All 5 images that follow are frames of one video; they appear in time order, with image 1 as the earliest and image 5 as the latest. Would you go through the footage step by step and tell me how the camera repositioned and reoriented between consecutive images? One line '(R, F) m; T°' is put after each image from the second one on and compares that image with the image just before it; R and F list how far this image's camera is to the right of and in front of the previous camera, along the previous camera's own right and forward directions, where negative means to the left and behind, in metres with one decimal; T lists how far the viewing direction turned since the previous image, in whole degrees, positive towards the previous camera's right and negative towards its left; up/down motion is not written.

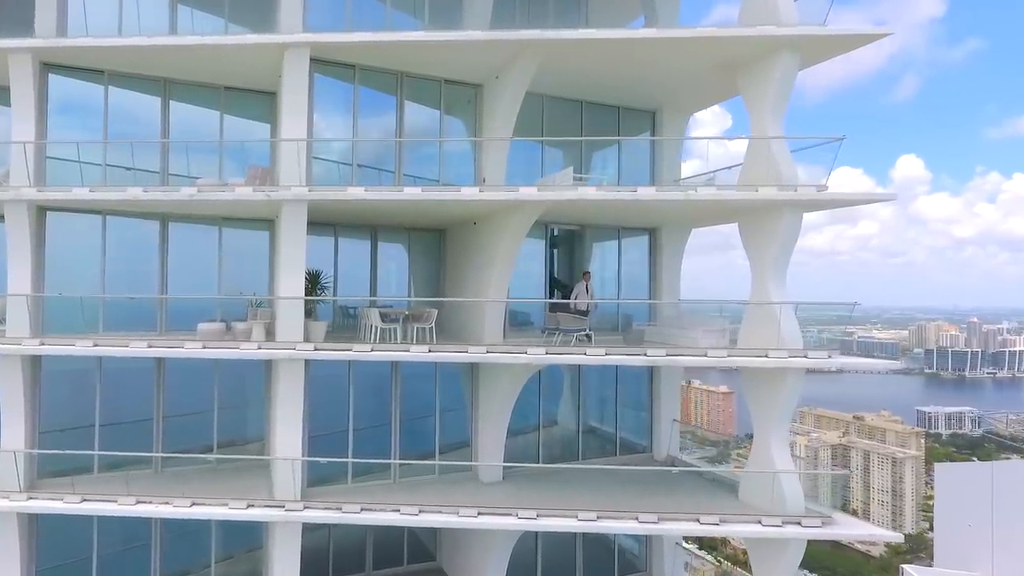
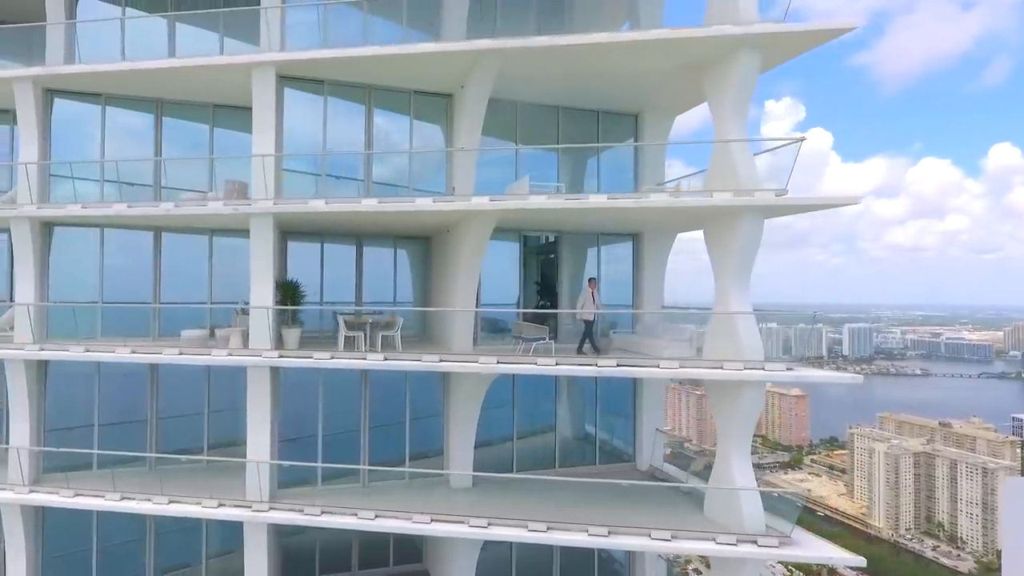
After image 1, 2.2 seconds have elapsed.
(+2.5, +0.1) m; -5°
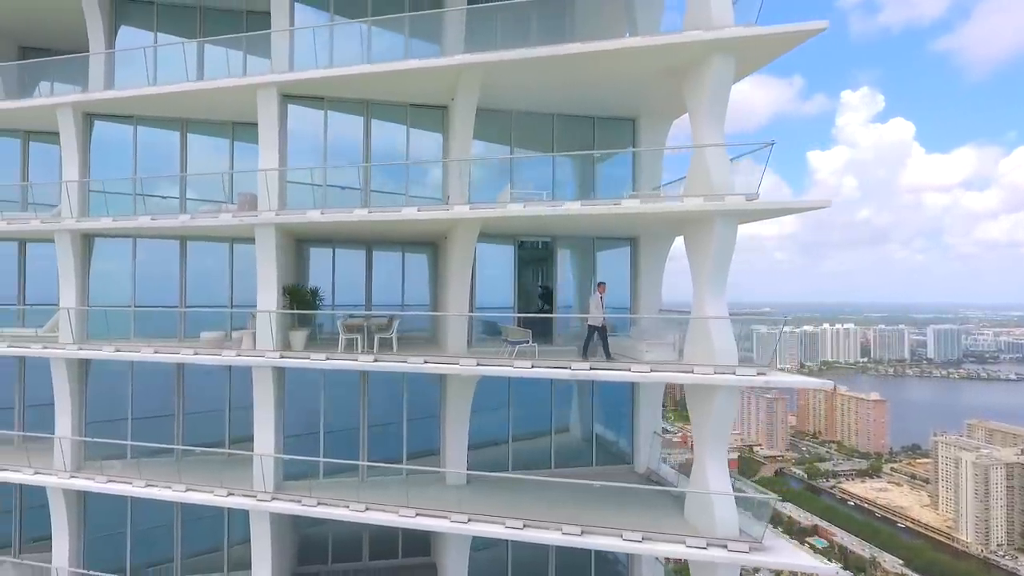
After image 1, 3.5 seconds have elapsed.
(+1.9, -0.4) m; -5°
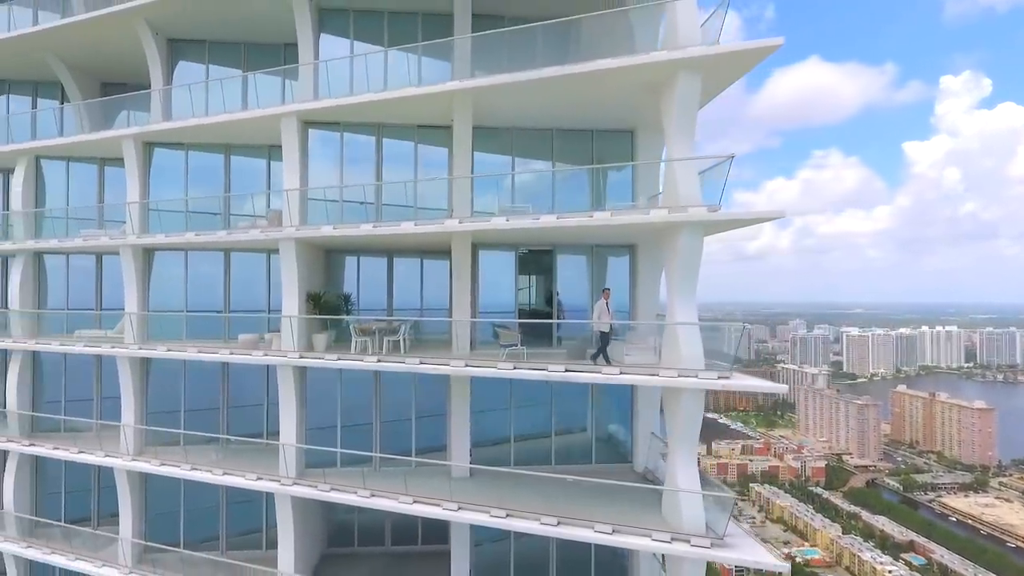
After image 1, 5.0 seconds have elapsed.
(+2.2, -1.1) m; -6°
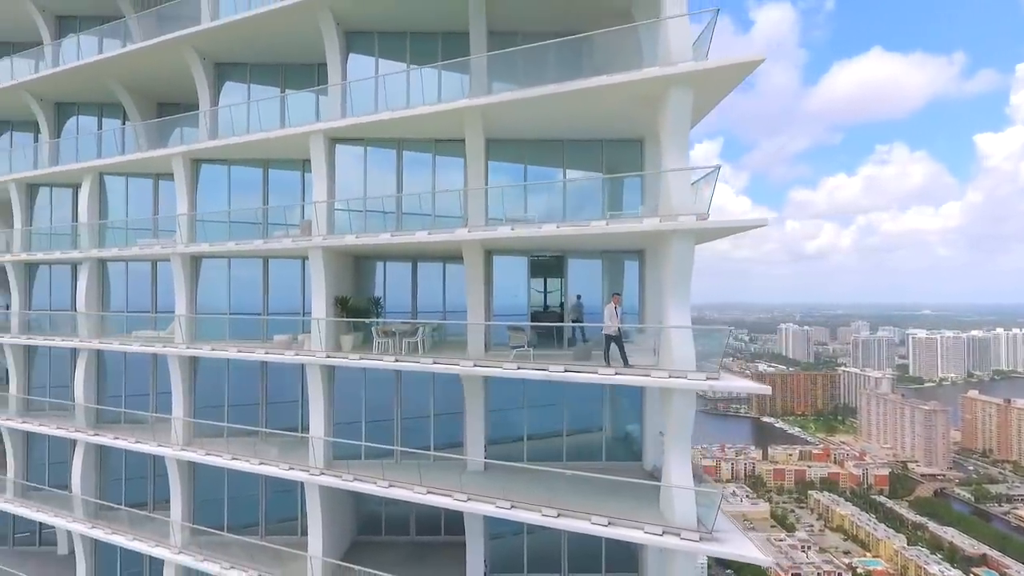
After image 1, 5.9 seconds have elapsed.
(+1.2, -1.0) m; -4°
